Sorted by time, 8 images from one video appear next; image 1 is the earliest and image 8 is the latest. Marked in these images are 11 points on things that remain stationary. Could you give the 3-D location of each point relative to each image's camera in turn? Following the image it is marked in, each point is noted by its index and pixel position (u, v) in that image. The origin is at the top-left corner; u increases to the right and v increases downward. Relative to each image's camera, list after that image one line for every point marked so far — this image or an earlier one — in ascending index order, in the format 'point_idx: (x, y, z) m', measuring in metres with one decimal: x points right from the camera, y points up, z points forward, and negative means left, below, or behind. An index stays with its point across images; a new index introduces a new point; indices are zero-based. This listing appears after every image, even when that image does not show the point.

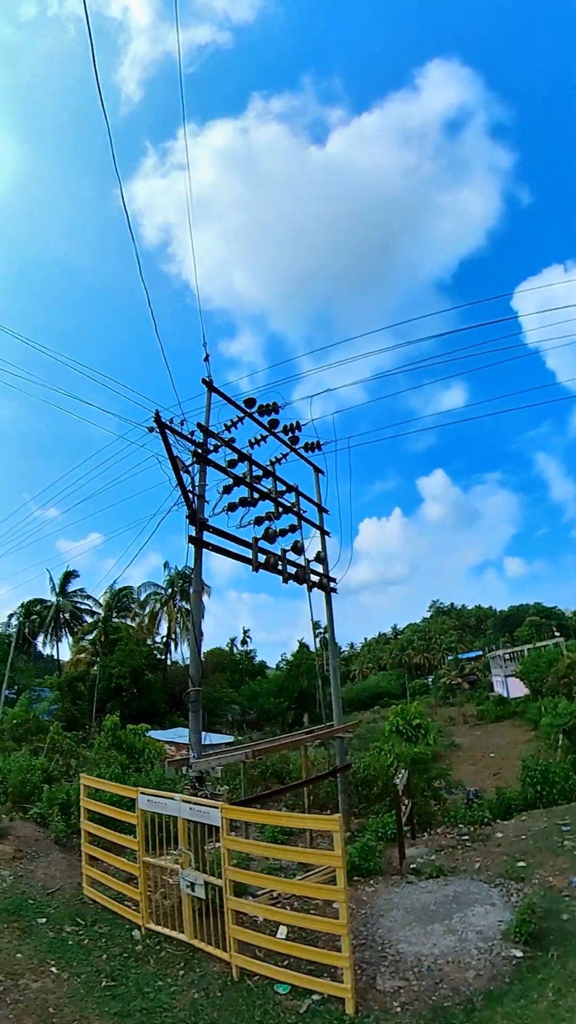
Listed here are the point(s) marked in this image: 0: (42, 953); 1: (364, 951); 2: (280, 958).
0: (-2.6, -4.4, +4.5) m
1: (+0.8, -5.1, +5.3) m
2: (-0.2, -5.0, +5.1) m
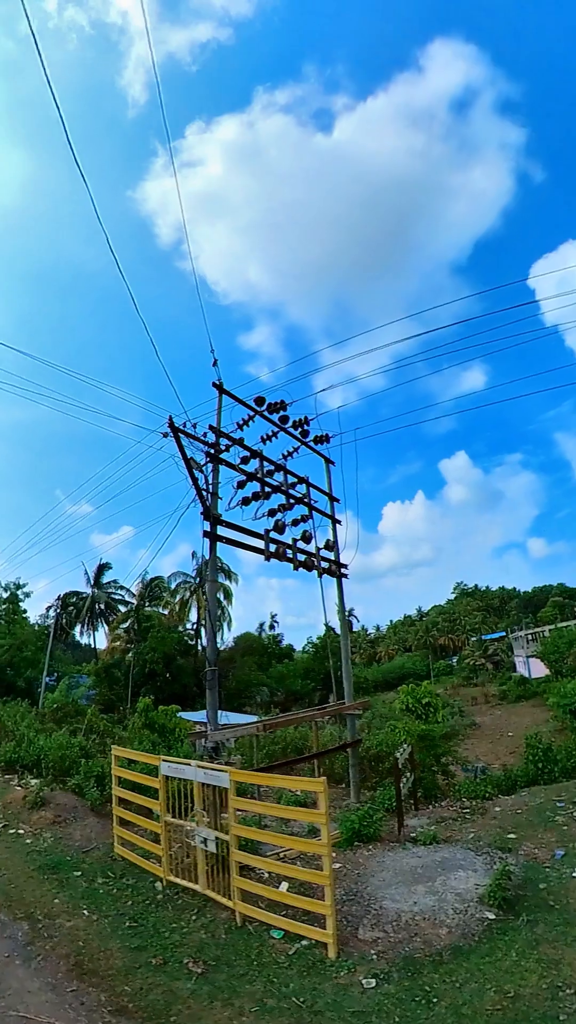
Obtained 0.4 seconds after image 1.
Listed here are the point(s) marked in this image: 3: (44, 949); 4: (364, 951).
0: (-2.7, -4.7, +5.5) m
1: (+0.8, -5.2, +5.9) m
2: (-0.2, -5.1, +5.8) m
3: (-2.5, -4.5, +4.6) m
4: (+0.9, -5.2, +5.4) m
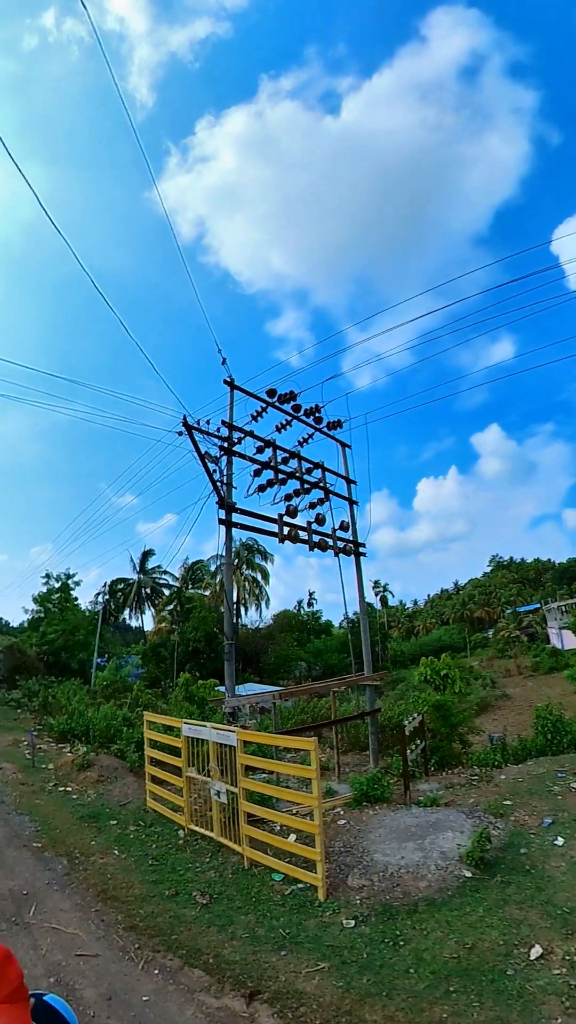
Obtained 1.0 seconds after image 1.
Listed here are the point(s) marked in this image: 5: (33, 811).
0: (-2.7, -4.9, +6.7) m
1: (+0.8, -5.1, +6.6) m
2: (-0.2, -5.1, +6.7) m
3: (-2.7, -4.7, +5.8) m
4: (+0.8, -5.1, +6.0) m
5: (-4.1, -4.5, +6.8) m
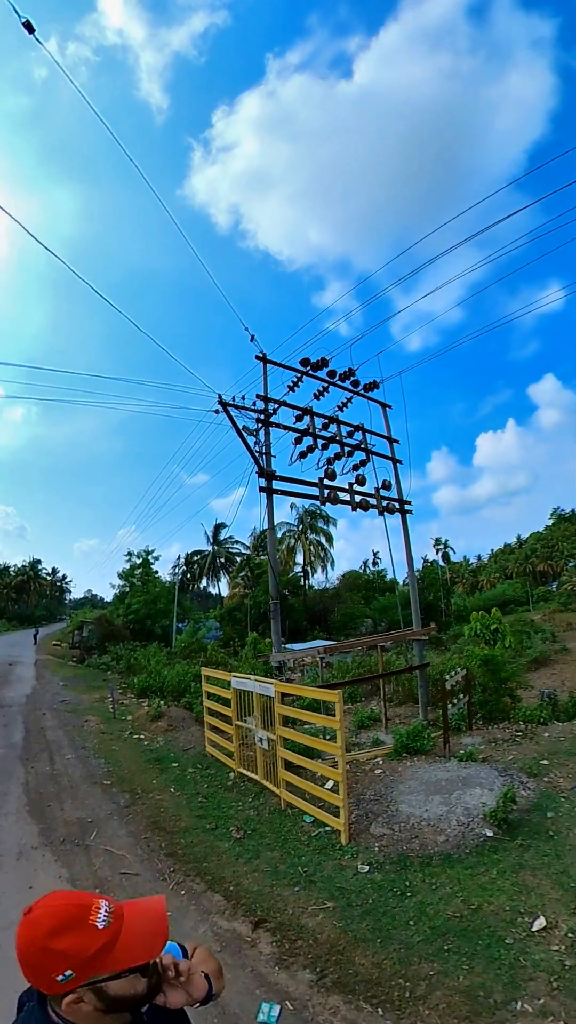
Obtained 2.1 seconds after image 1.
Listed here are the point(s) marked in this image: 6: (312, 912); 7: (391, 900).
0: (-2.1, -4.6, +7.8) m
1: (+1.3, -4.4, +6.7) m
2: (+0.3, -4.5, +7.1) m
3: (-2.4, -4.6, +6.9) m
4: (+1.1, -4.5, +6.2) m
5: (-3.4, -4.4, +8.2) m
6: (+0.3, -4.7, +5.4) m
7: (+1.2, -4.5, +5.3) m
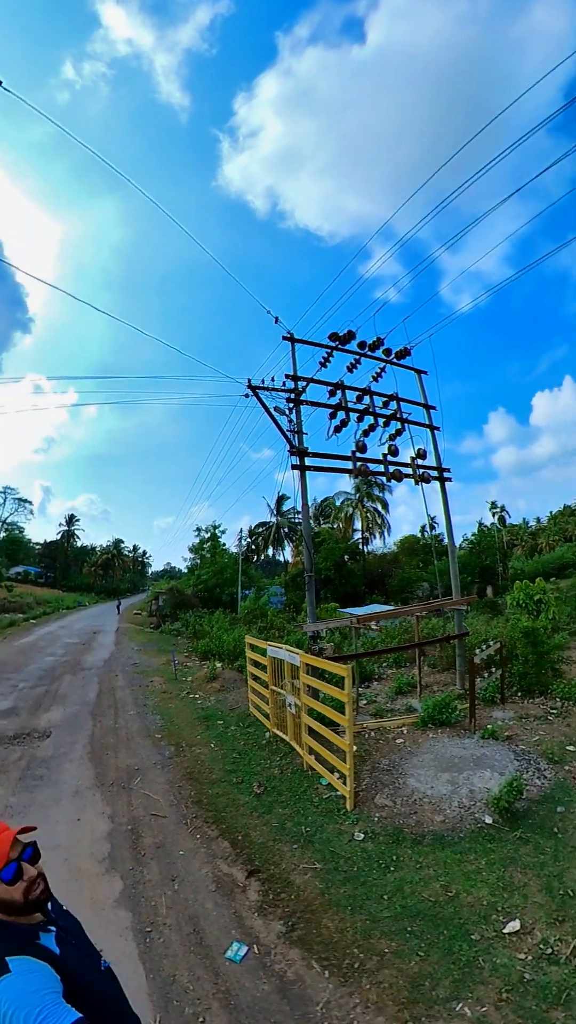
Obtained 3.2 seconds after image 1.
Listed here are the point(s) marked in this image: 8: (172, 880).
0: (-1.4, -4.2, +8.5) m
1: (+1.5, -3.8, +6.5) m
2: (+0.7, -4.0, +7.1) m
3: (-1.9, -4.3, +7.8) m
4: (+1.2, -4.0, +6.0) m
5: (-2.6, -4.1, +9.3) m
6: (+0.2, -4.4, +5.5) m
7: (+1.0, -4.1, +5.2) m
8: (-1.3, -4.5, +5.4) m
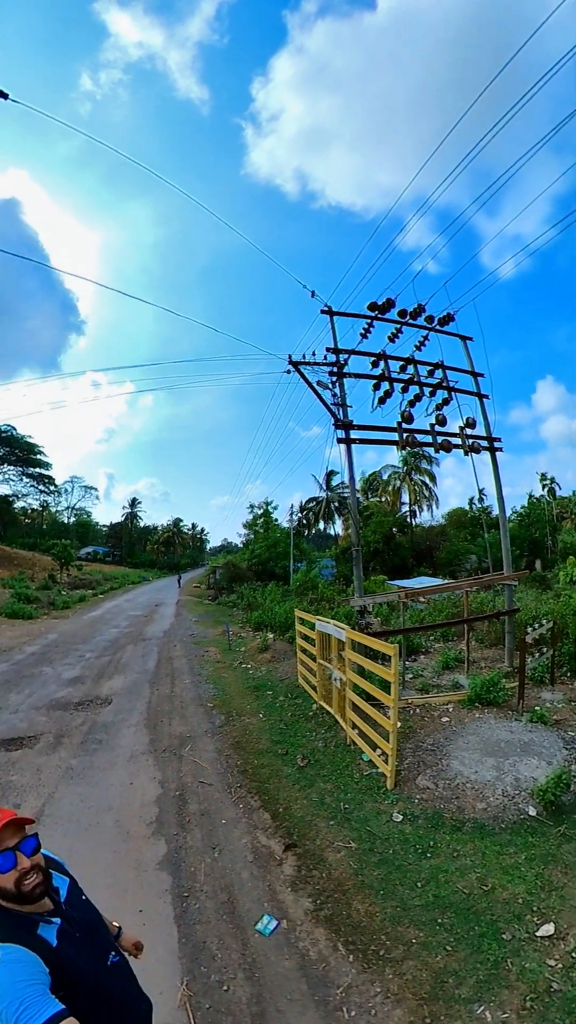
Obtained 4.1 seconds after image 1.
0: (-0.5, -3.7, +8.7) m
1: (+2.0, -3.4, +6.2) m
2: (+1.3, -3.5, +6.9) m
3: (-1.1, -3.9, +8.0) m
4: (+1.6, -3.6, +5.8) m
5: (-1.5, -3.6, +9.6) m
6: (+0.6, -4.0, +5.5) m
7: (+1.3, -3.8, +5.0) m
8: (-0.9, -4.2, +5.7) m
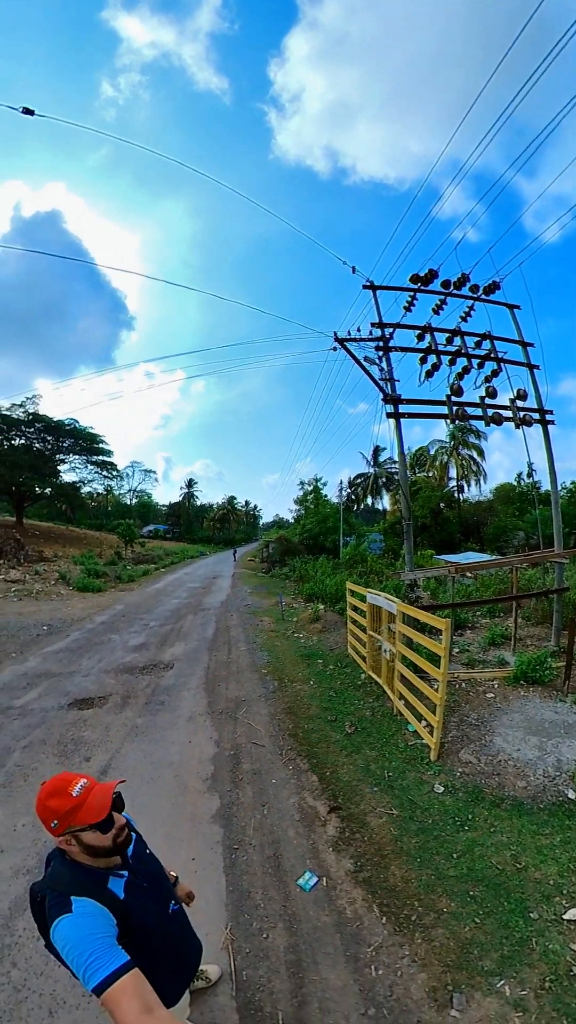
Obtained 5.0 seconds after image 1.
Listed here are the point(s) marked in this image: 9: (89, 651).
0: (+0.5, -3.3, +9.0) m
1: (+2.6, -3.0, +6.1) m
2: (+2.0, -3.1, +7.0) m
3: (-0.2, -3.5, +8.4) m
4: (+2.2, -3.3, +5.8) m
5: (-0.4, -3.1, +10.1) m
6: (+1.1, -3.8, +5.6) m
7: (+1.8, -3.5, +5.0) m
8: (-0.4, -4.0, +6.1) m
9: (-4.4, -3.1, +10.0) m
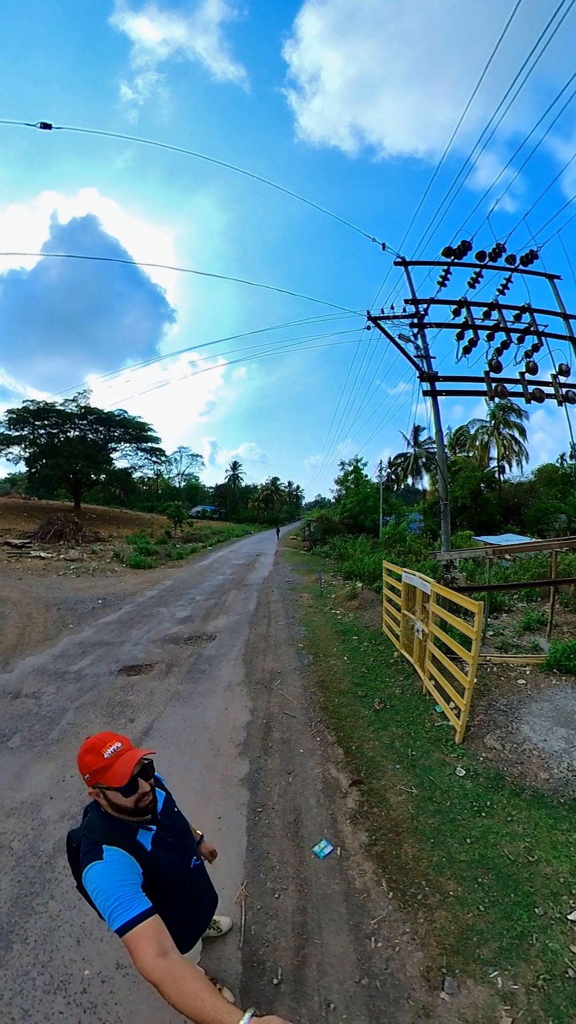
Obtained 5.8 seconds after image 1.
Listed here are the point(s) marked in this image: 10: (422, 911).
0: (+1.2, -2.9, +9.1) m
1: (+2.9, -2.8, +6.0) m
2: (+2.5, -2.9, +6.9) m
3: (+0.5, -3.1, +8.6) m
4: (+2.5, -3.1, +5.7) m
5: (+0.5, -2.6, +10.3) m
6: (+1.4, -3.6, +5.7) m
7: (+1.9, -3.4, +5.0) m
8: (0.0, -3.7, +6.4) m
9: (-3.5, -2.6, +10.8) m
10: (+1.2, -3.7, +4.1) m
